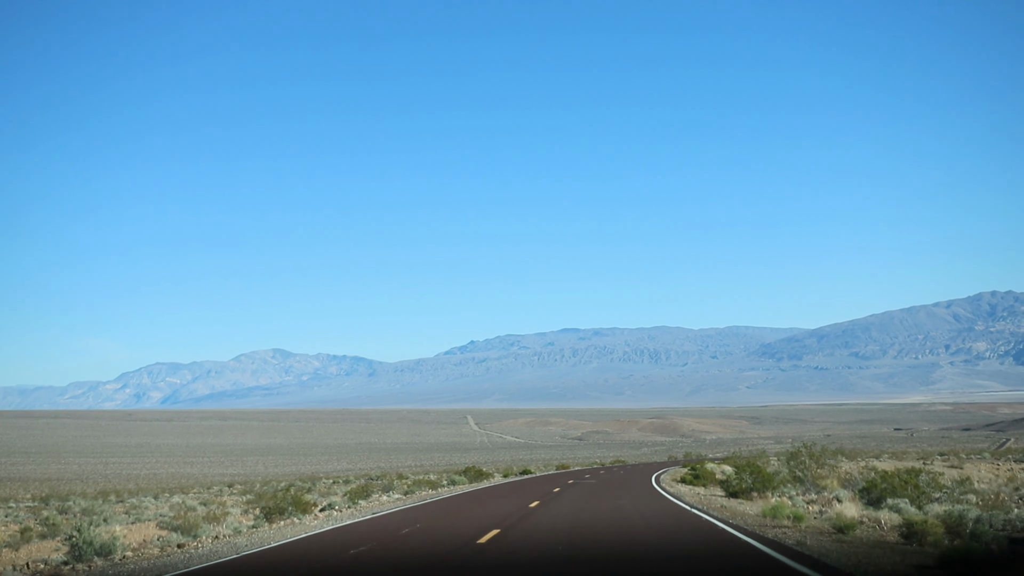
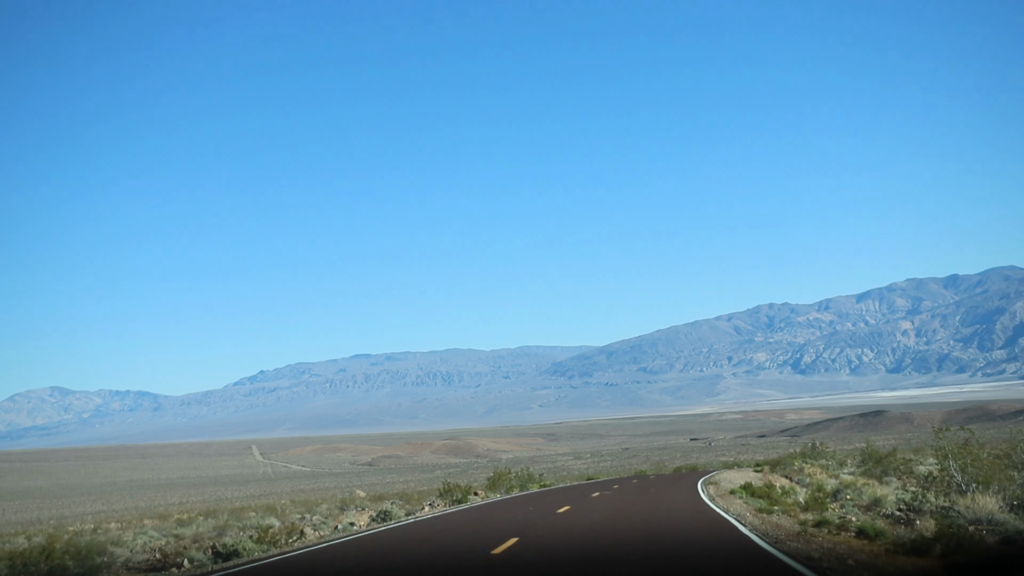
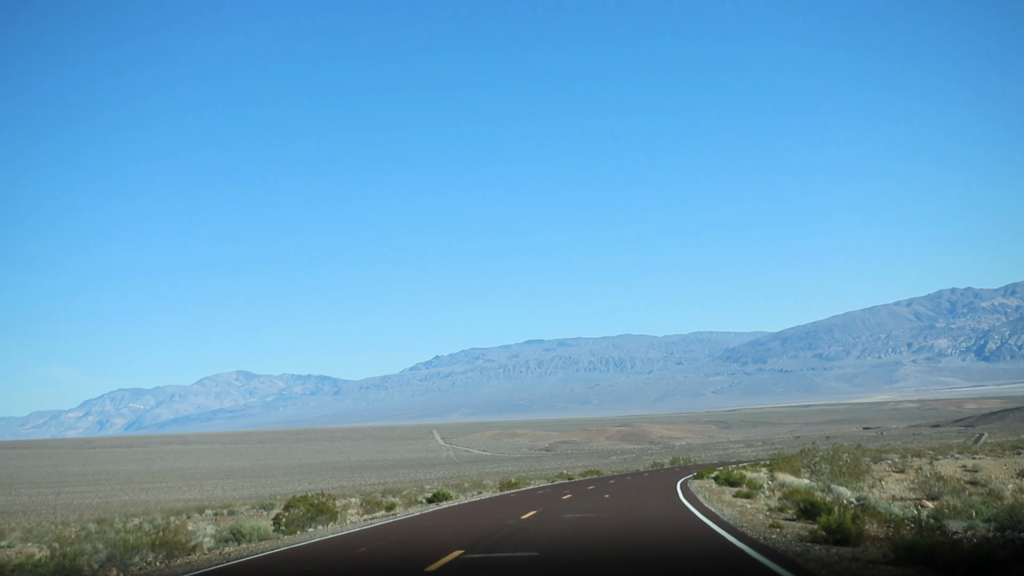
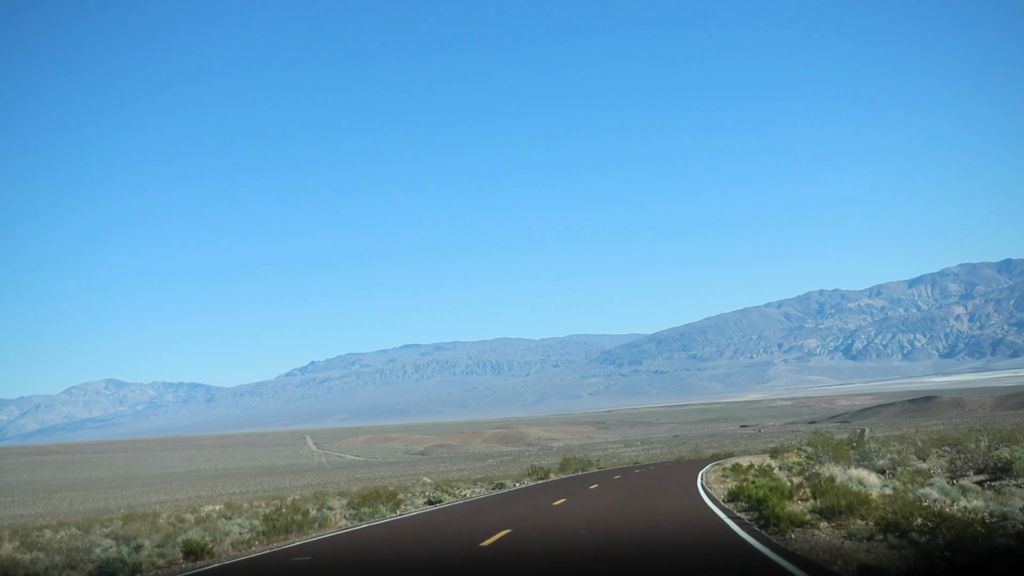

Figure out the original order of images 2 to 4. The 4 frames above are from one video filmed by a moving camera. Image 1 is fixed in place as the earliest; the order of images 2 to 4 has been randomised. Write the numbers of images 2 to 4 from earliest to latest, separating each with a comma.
3, 4, 2
